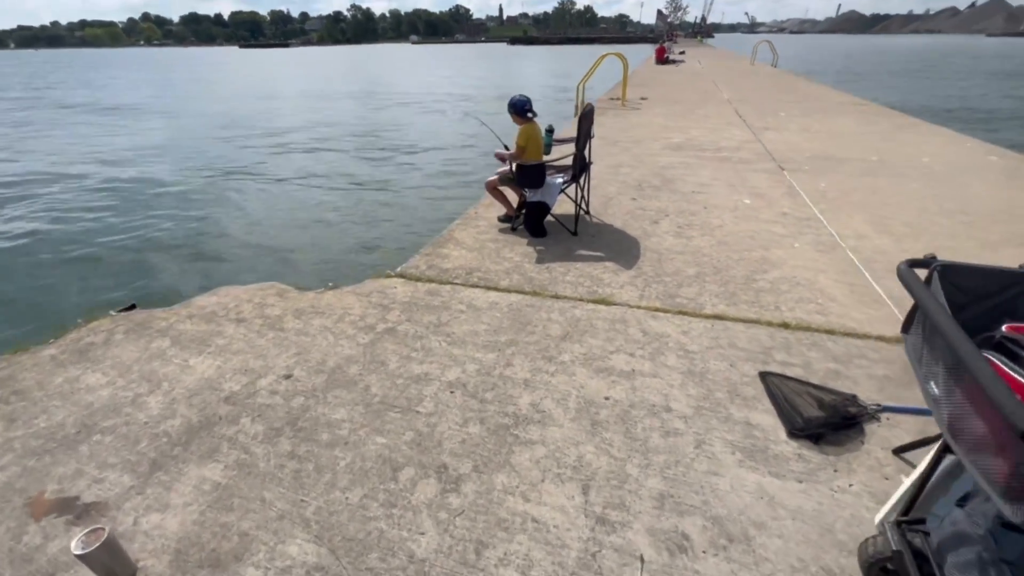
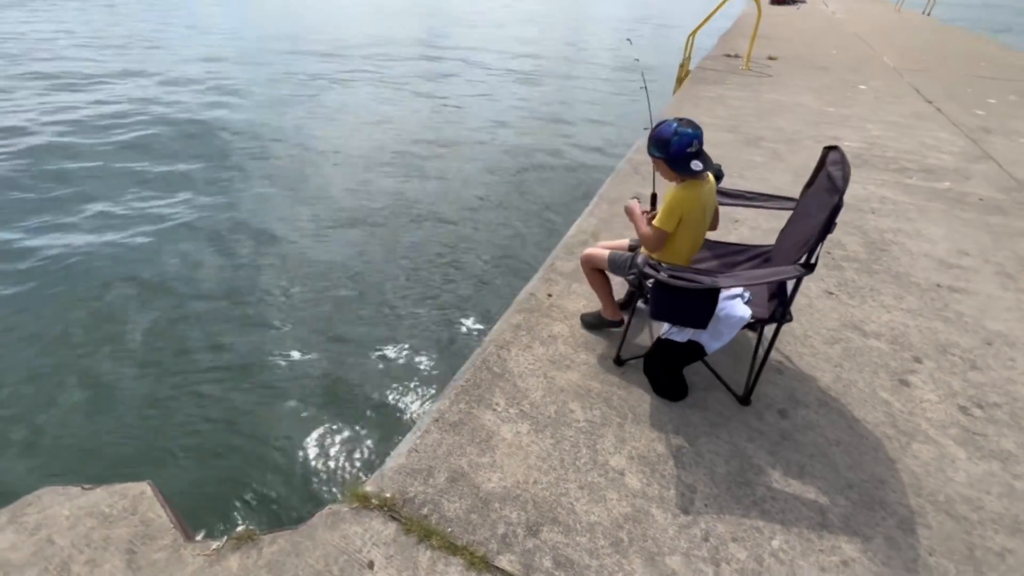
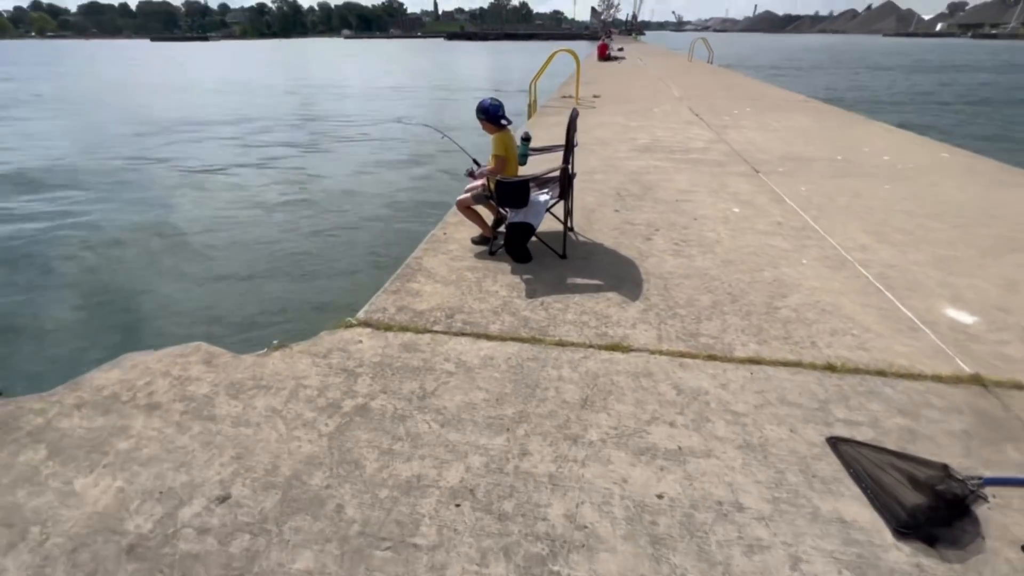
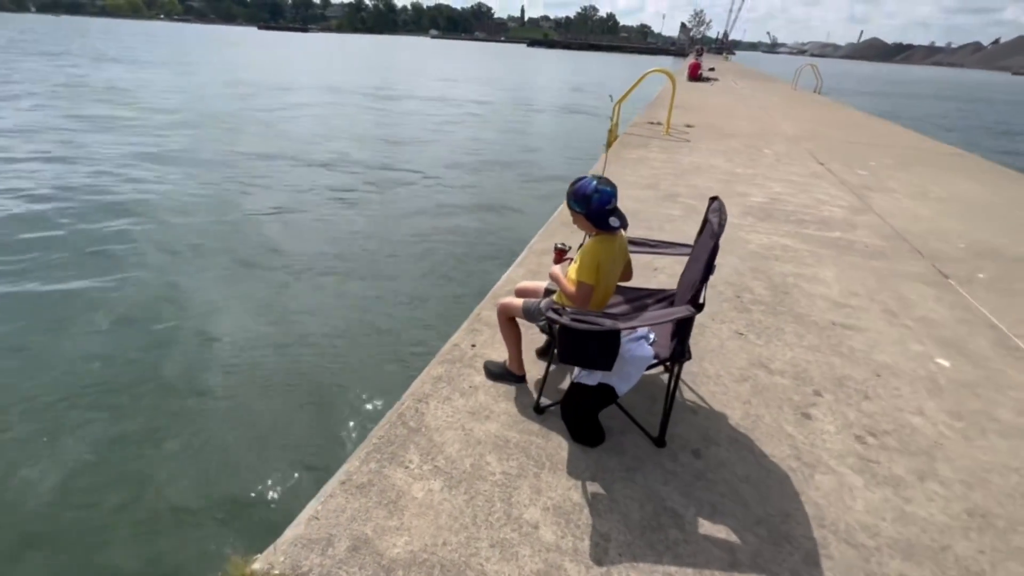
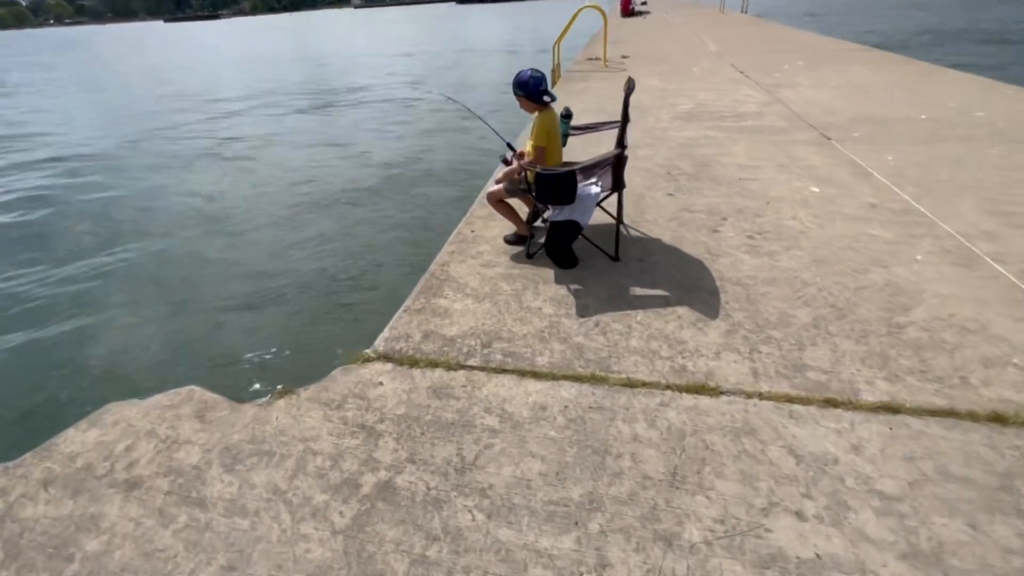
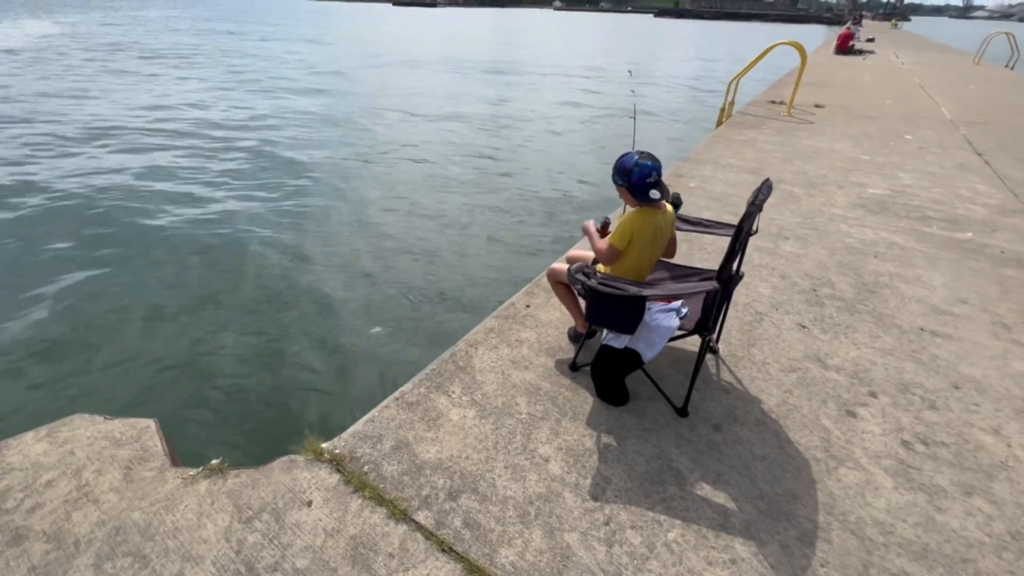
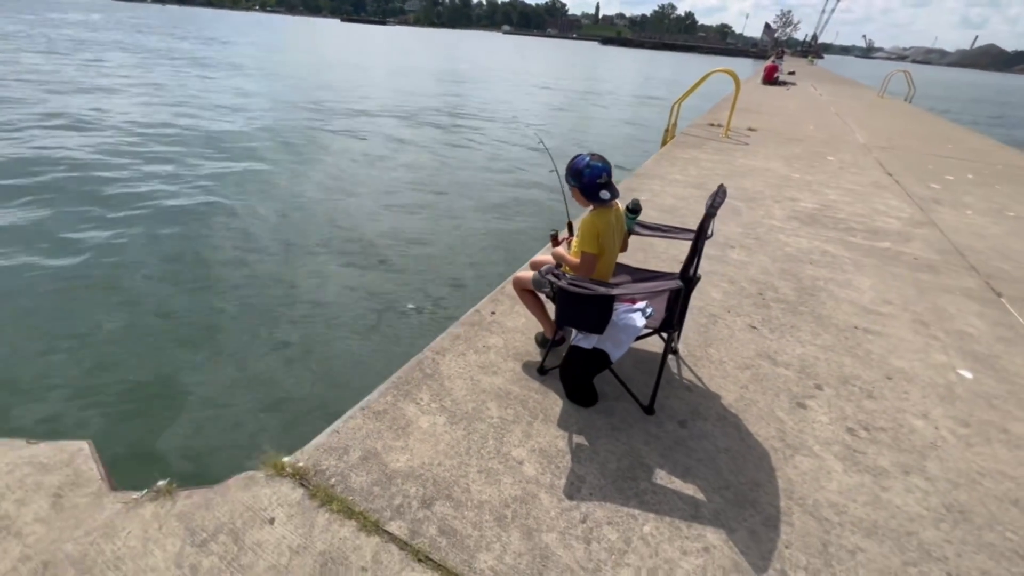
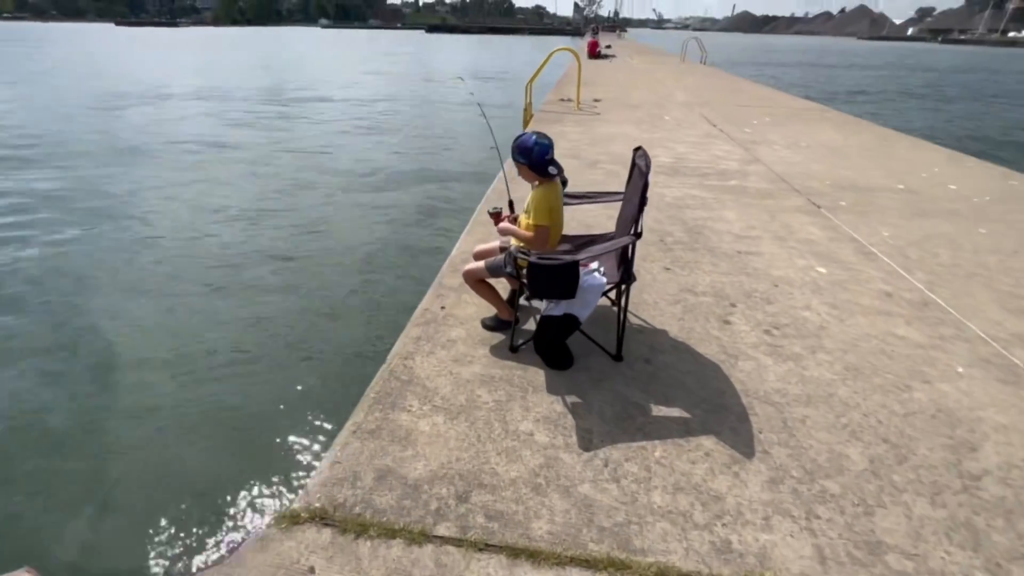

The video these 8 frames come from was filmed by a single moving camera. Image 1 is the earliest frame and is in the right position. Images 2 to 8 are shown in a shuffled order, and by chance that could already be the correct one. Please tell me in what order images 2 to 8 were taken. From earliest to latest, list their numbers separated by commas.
3, 5, 8, 4, 7, 6, 2
